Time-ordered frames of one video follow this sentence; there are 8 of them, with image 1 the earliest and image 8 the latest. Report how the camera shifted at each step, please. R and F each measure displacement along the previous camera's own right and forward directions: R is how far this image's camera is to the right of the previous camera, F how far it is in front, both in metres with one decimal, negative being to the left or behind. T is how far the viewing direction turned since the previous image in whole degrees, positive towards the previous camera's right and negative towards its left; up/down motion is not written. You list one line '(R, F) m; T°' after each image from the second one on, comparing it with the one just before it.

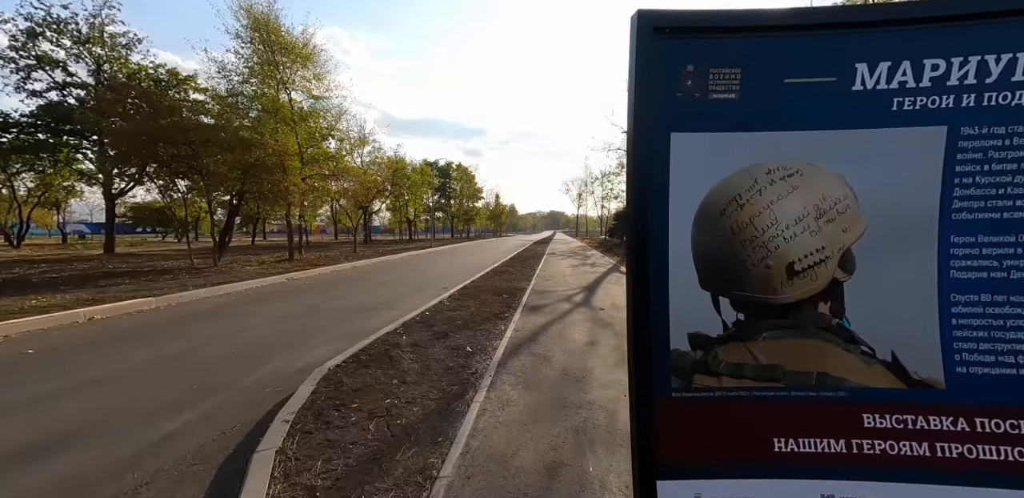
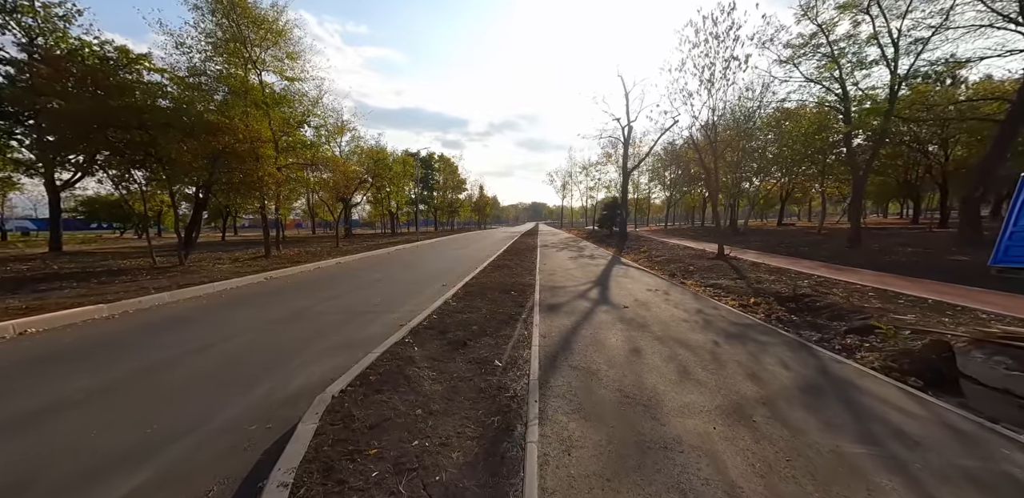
(-0.7, +0.9) m; +3°
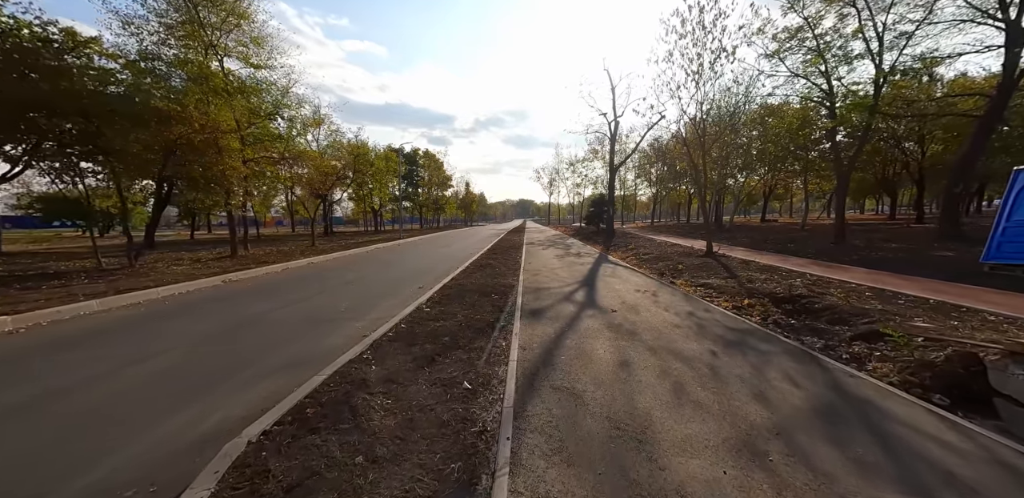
(+0.2, +0.7) m; +2°
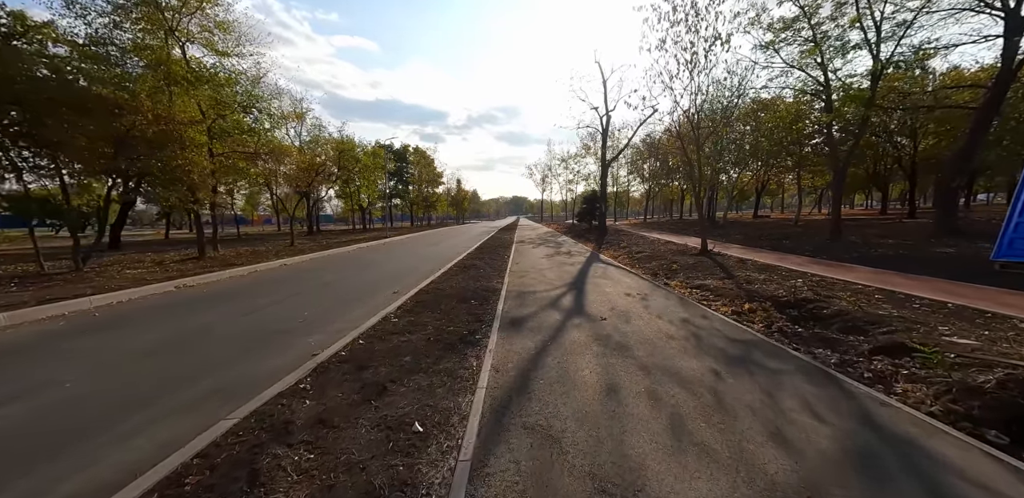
(+0.3, +0.8) m; +1°
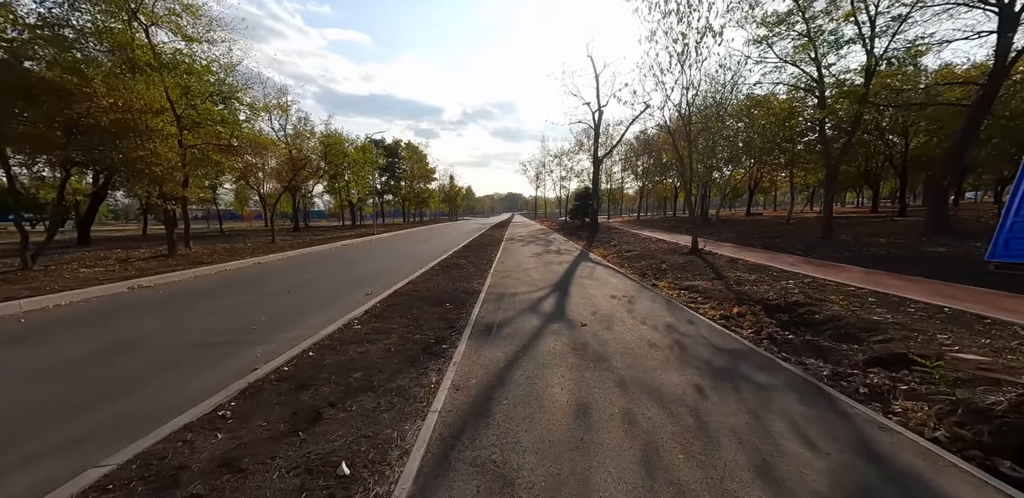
(+0.4, +0.4) m; +1°
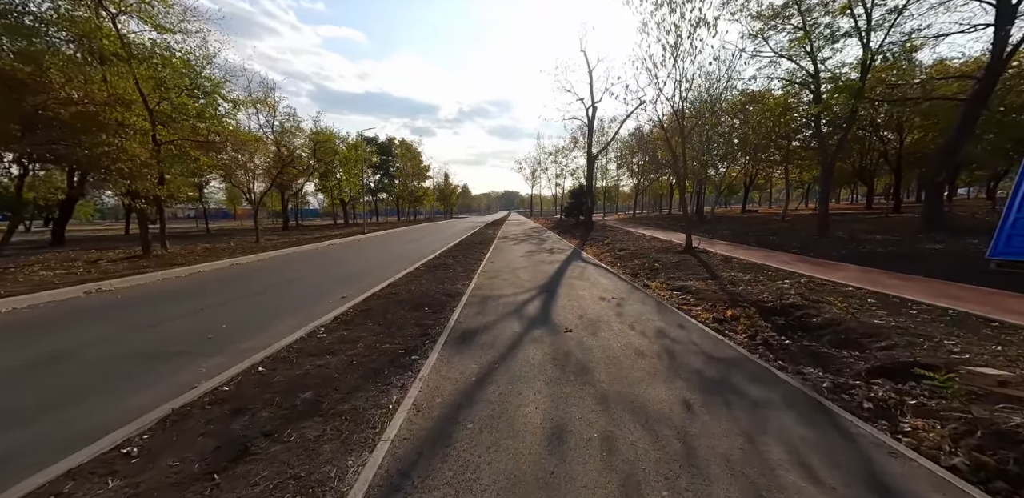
(+0.3, +0.4) m; +1°
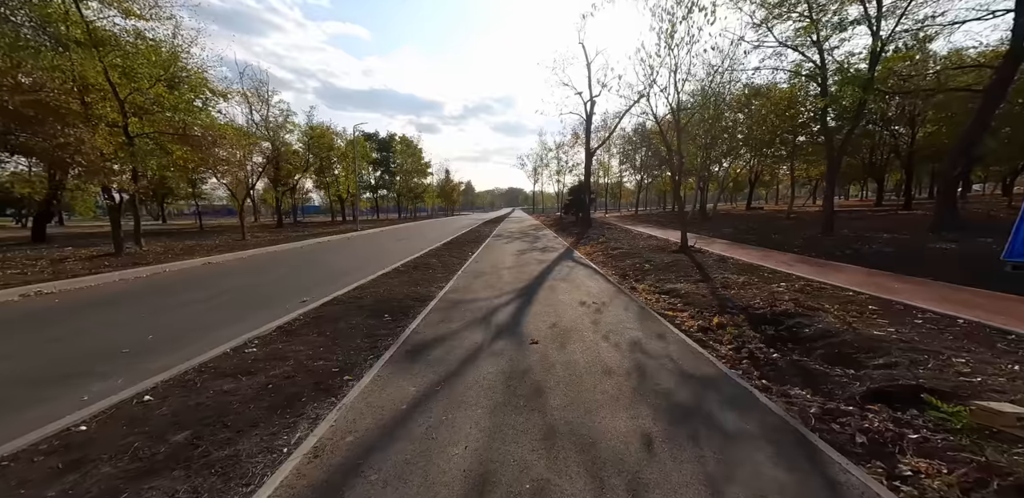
(+0.7, +0.6) m; -1°
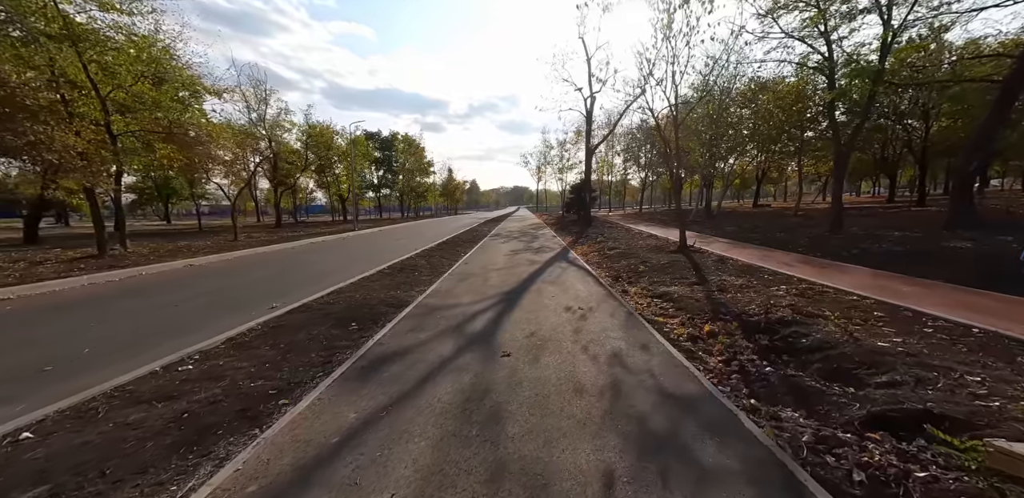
(+0.5, +0.4) m; -1°
